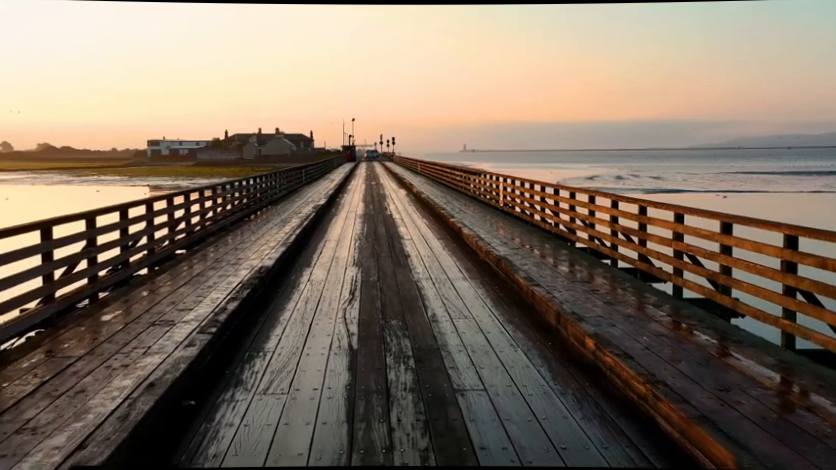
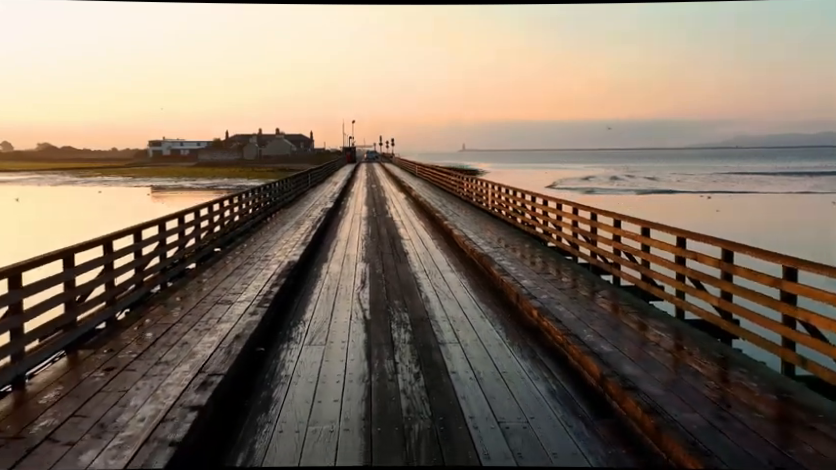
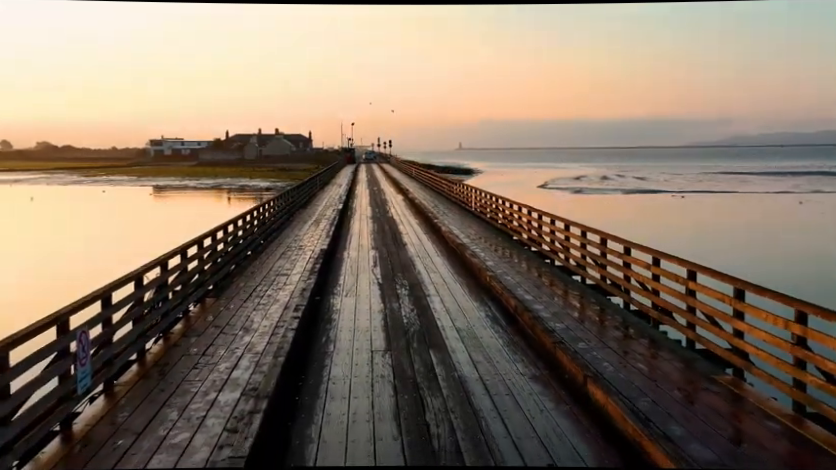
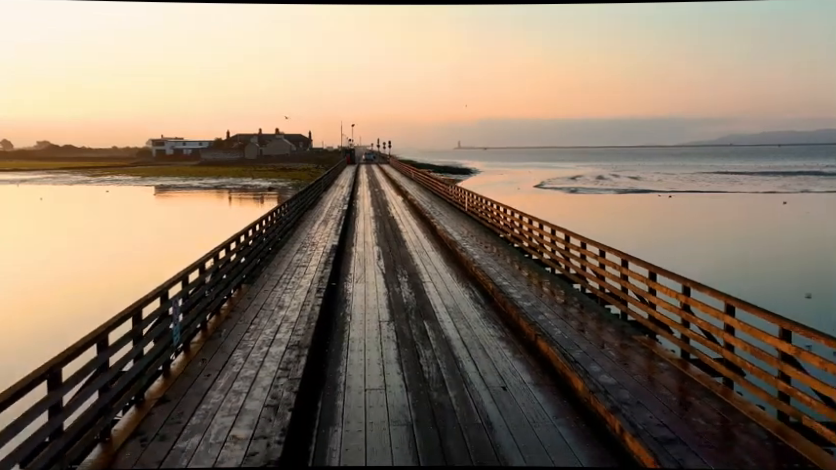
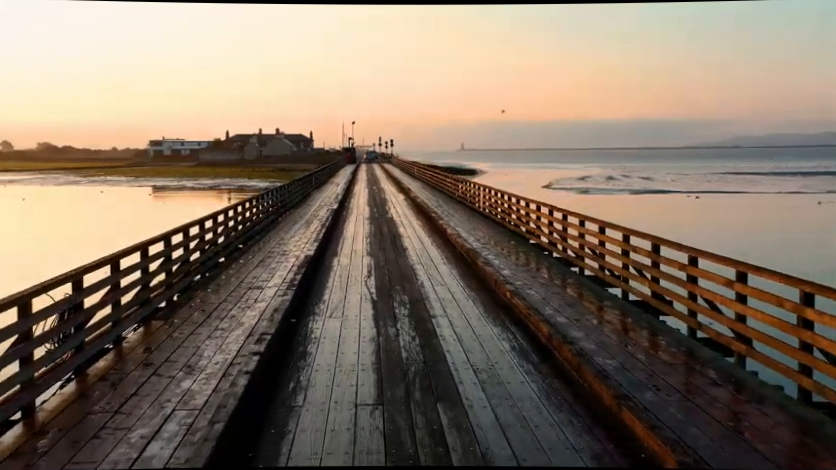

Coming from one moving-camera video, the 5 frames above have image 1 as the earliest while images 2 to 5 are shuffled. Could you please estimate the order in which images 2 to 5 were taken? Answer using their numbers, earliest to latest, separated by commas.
2, 5, 3, 4
